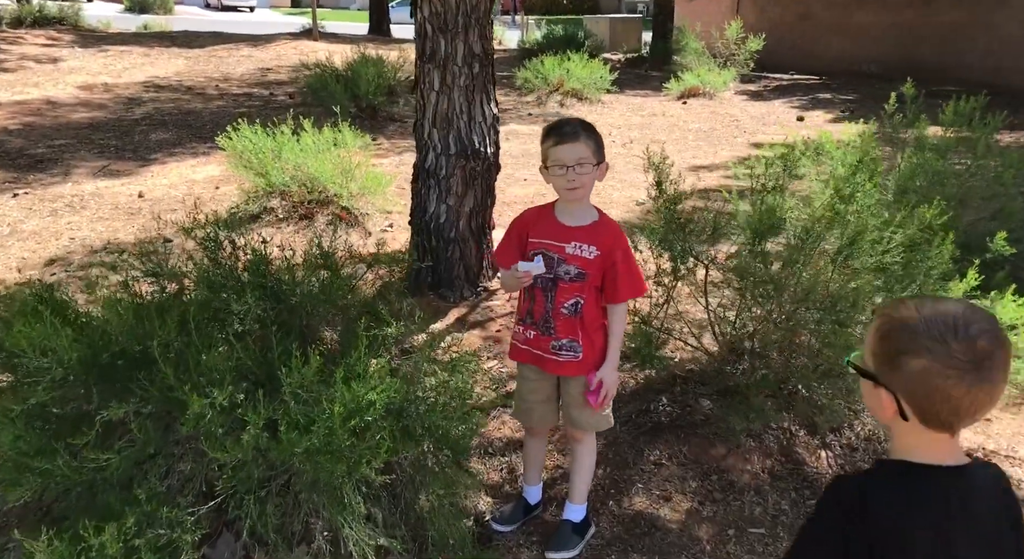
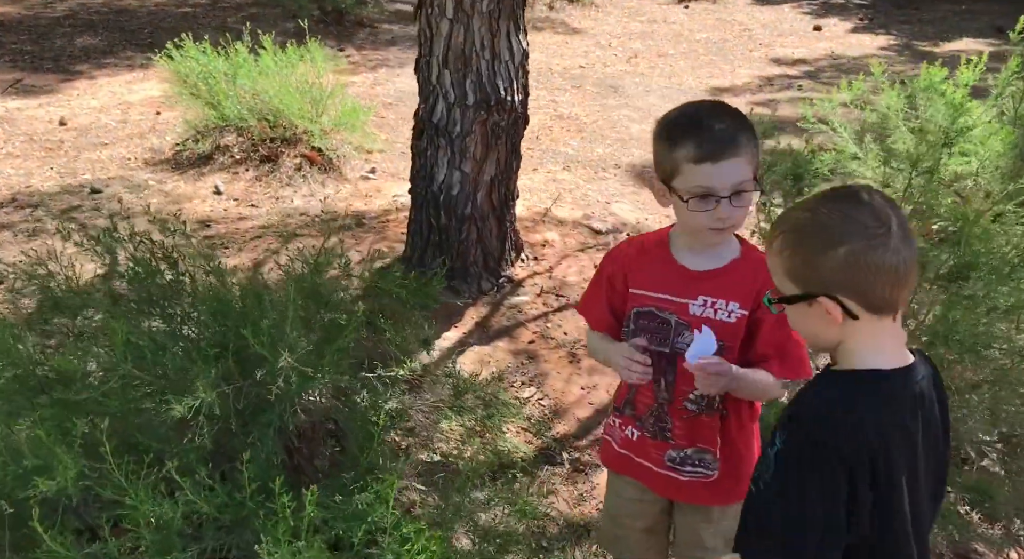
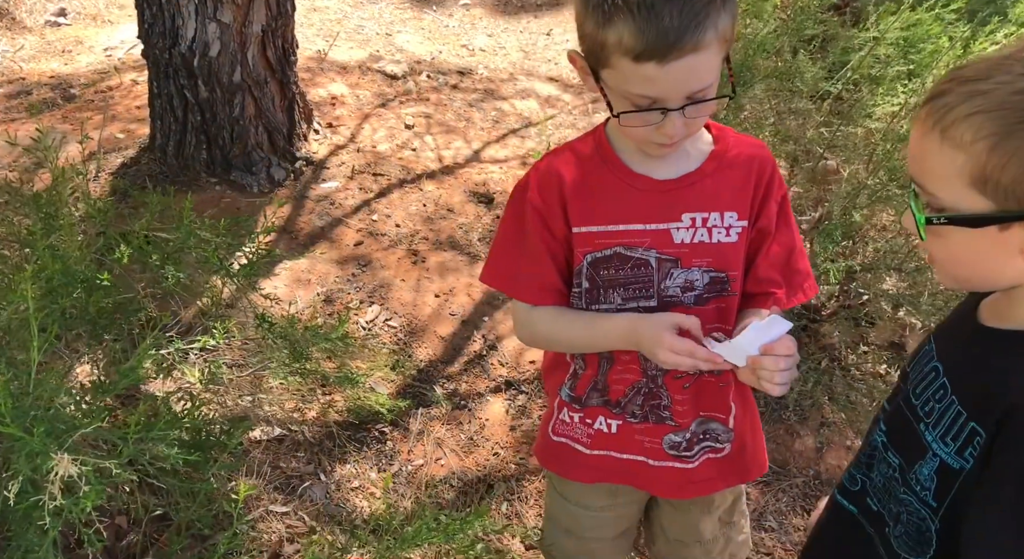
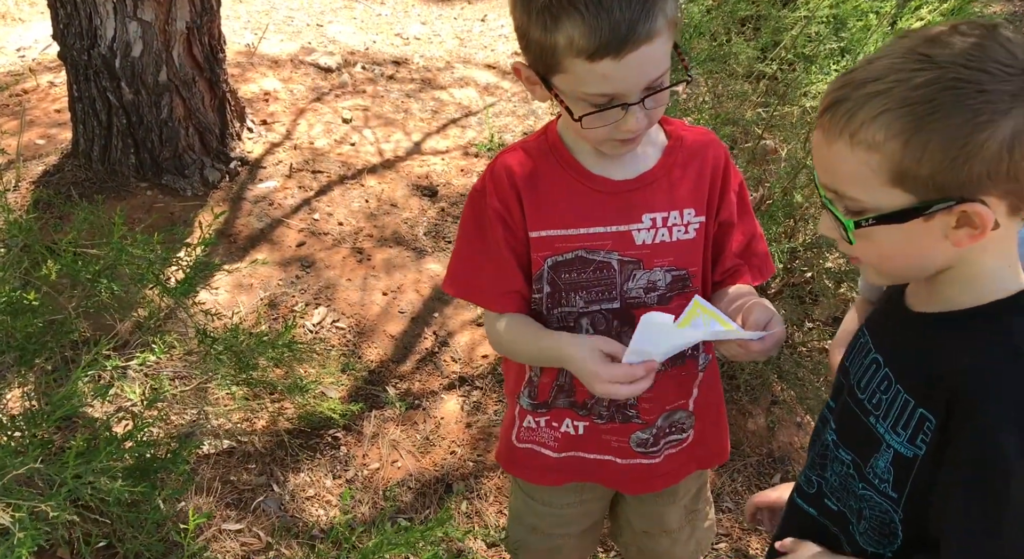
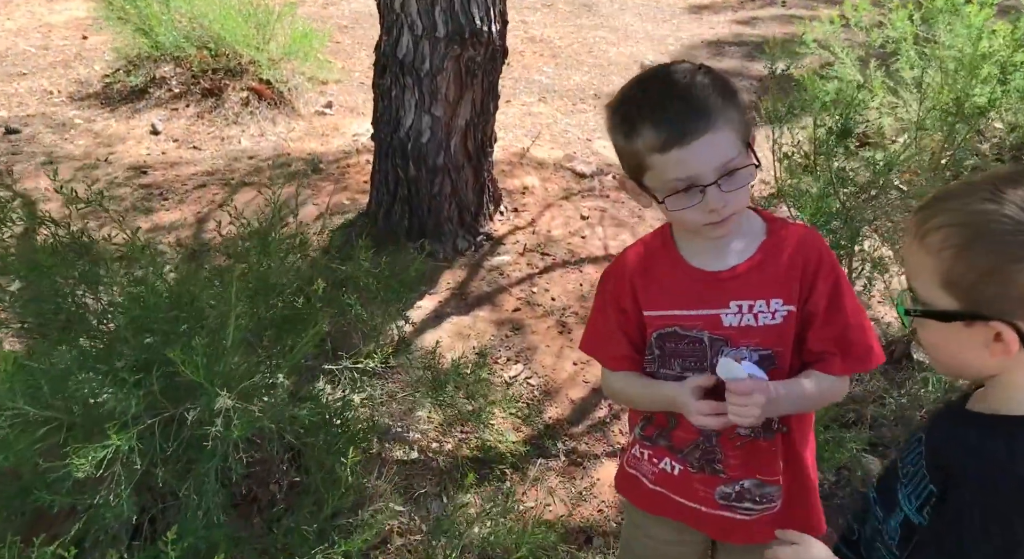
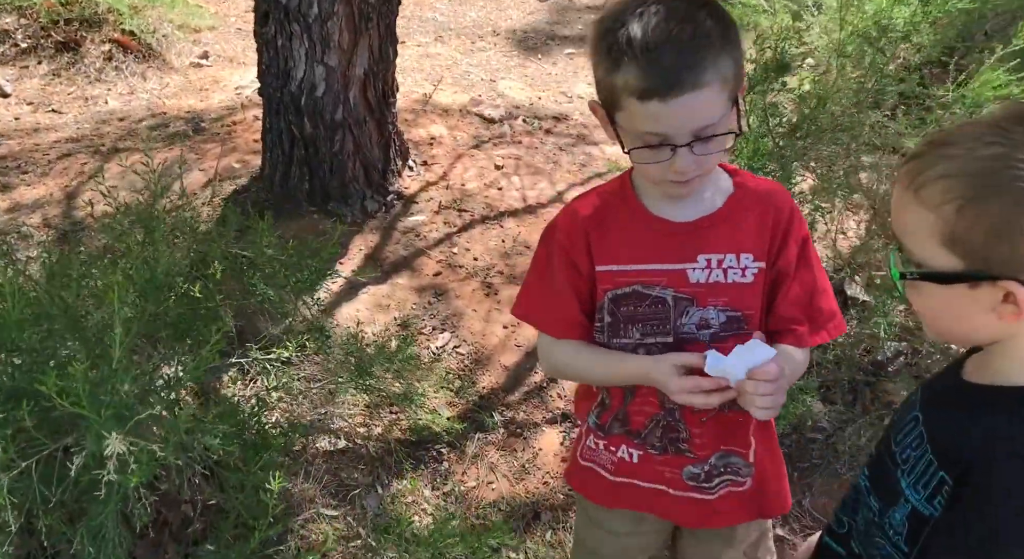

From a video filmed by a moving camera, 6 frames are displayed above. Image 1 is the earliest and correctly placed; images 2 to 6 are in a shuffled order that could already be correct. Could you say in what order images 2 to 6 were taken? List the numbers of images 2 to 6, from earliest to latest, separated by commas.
2, 5, 6, 3, 4
